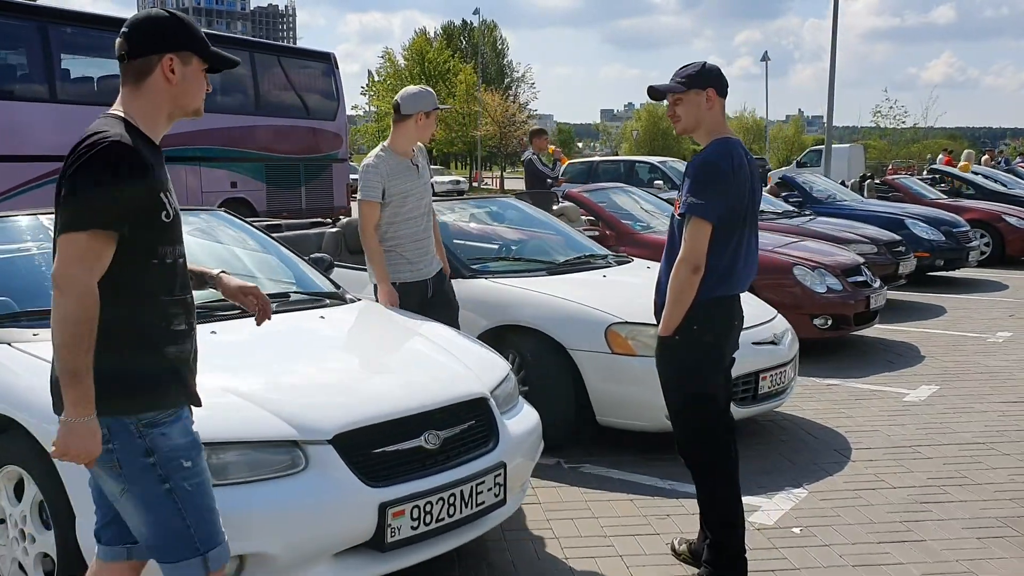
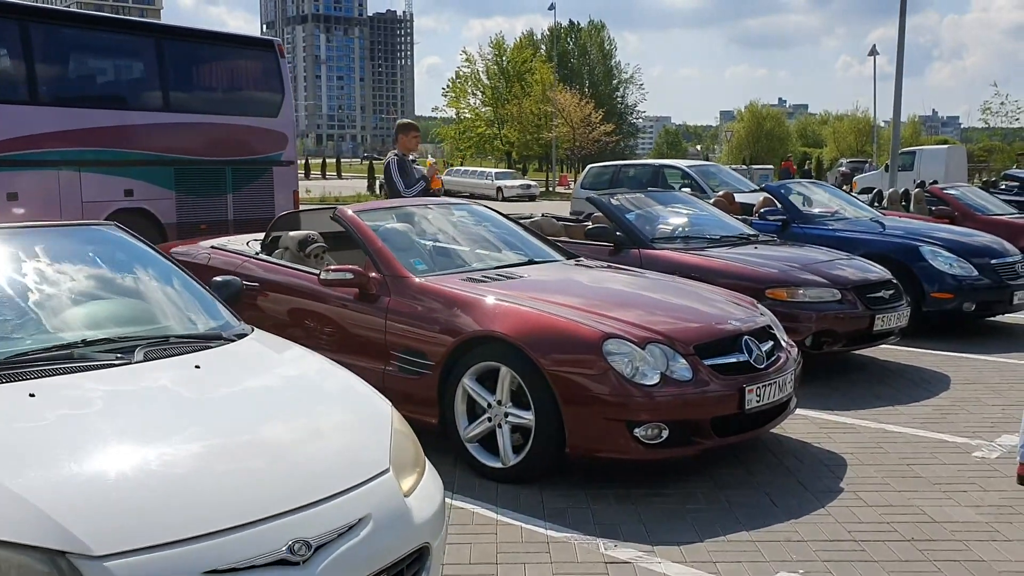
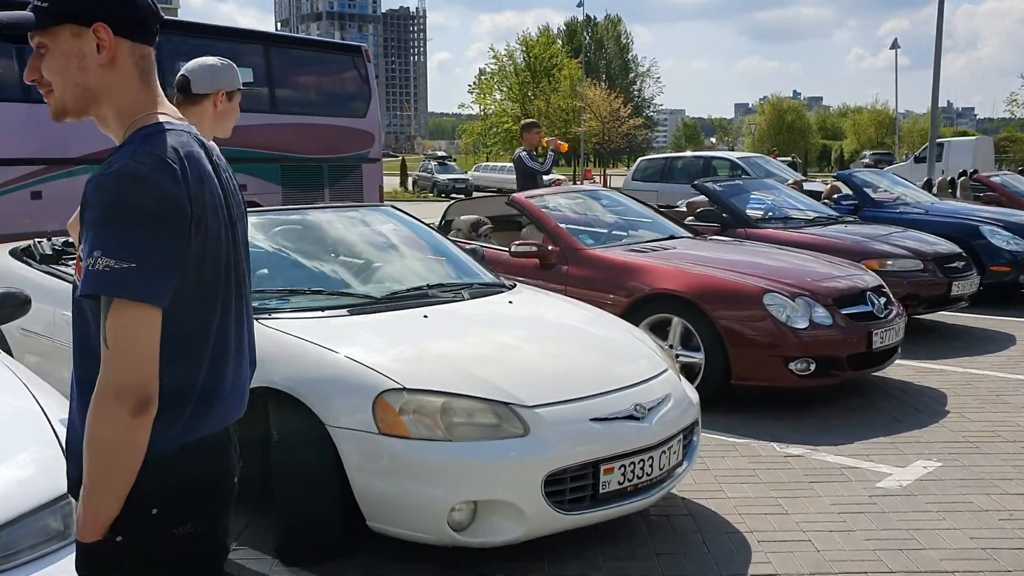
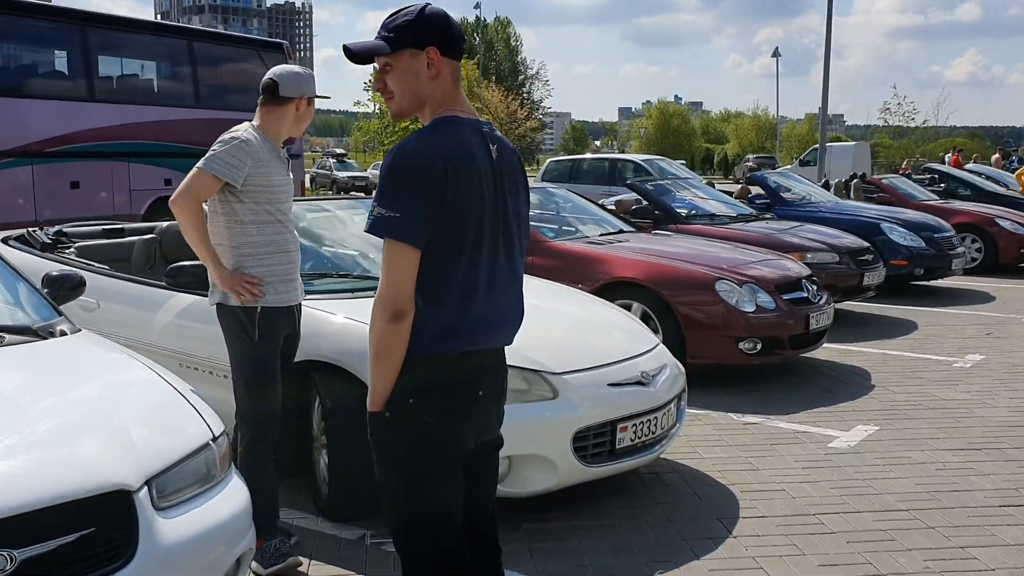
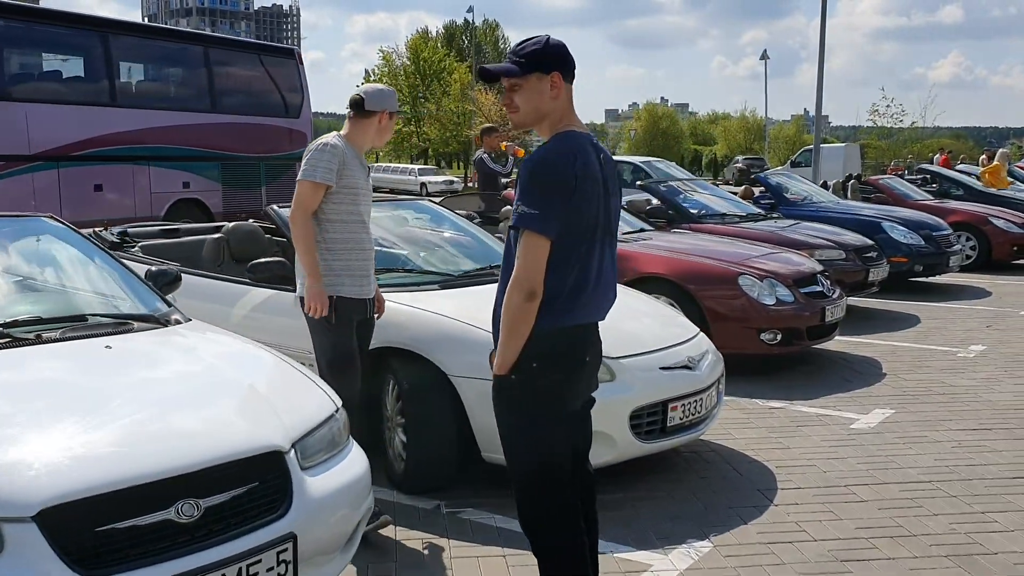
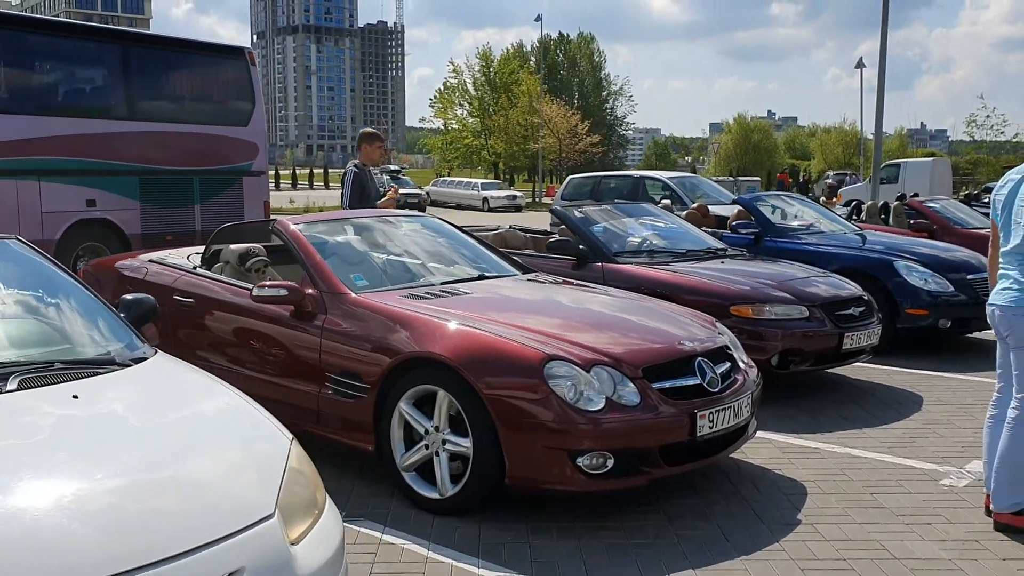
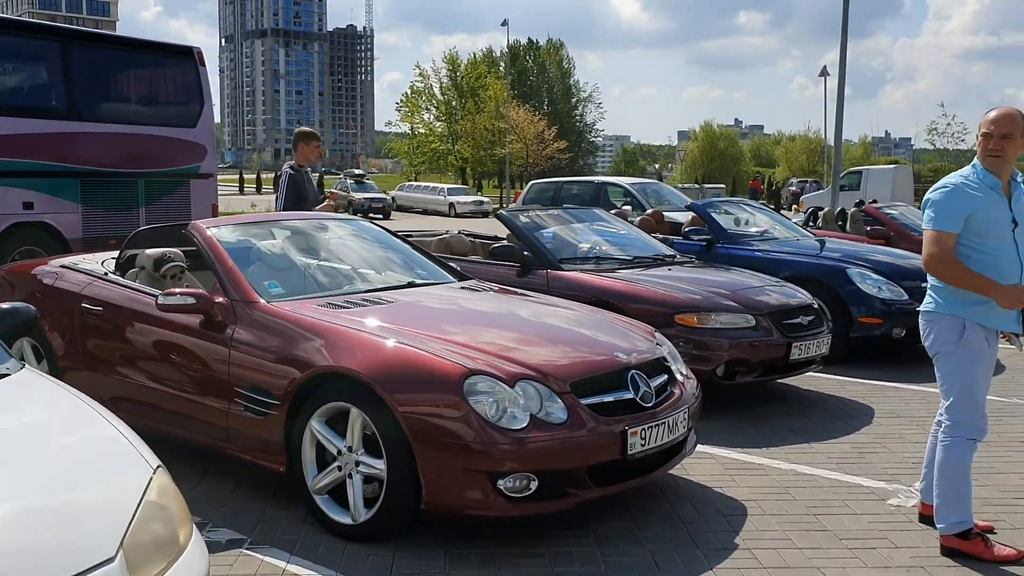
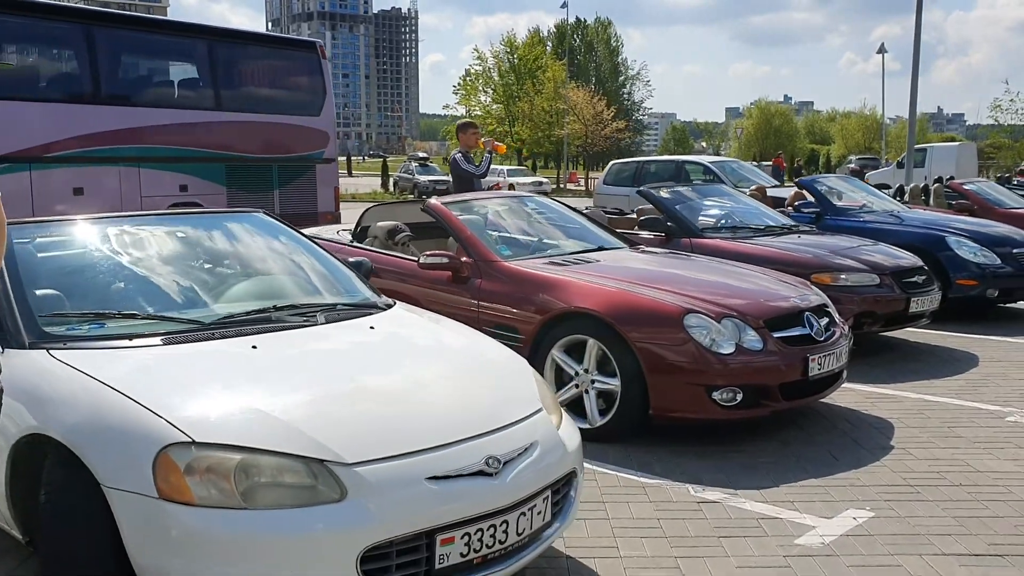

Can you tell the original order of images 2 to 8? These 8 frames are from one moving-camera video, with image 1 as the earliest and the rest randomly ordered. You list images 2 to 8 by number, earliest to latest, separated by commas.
5, 4, 3, 8, 2, 6, 7
